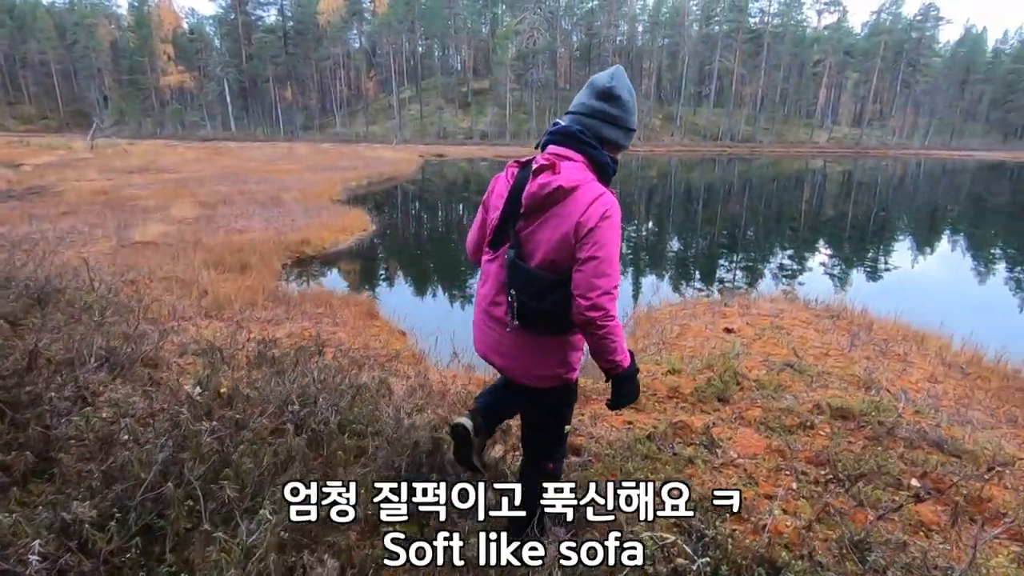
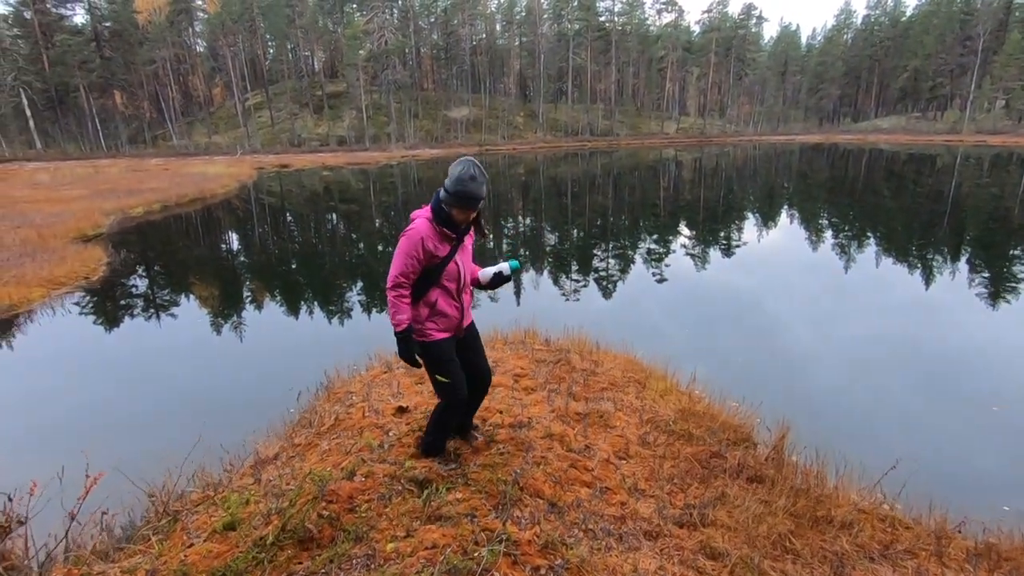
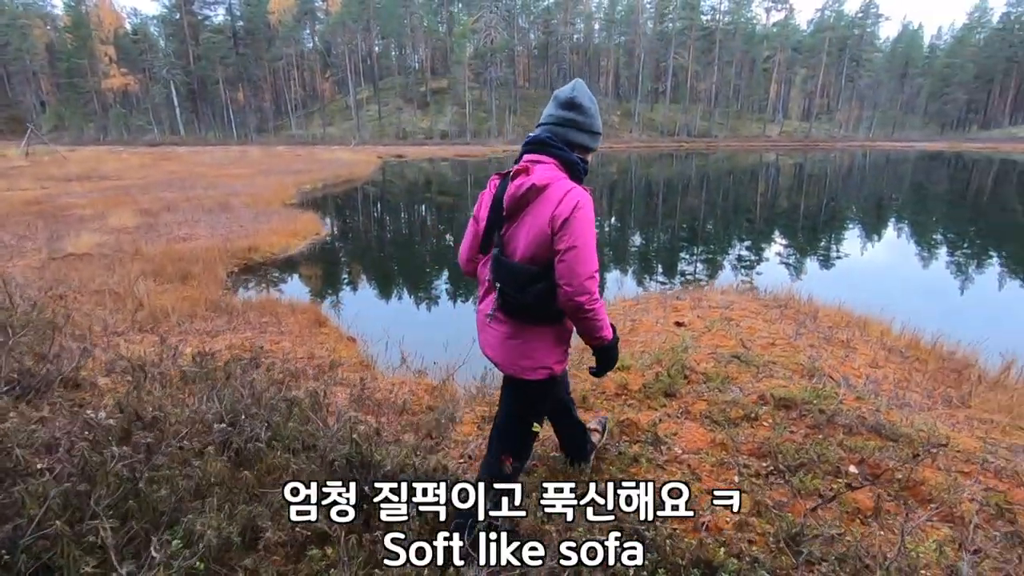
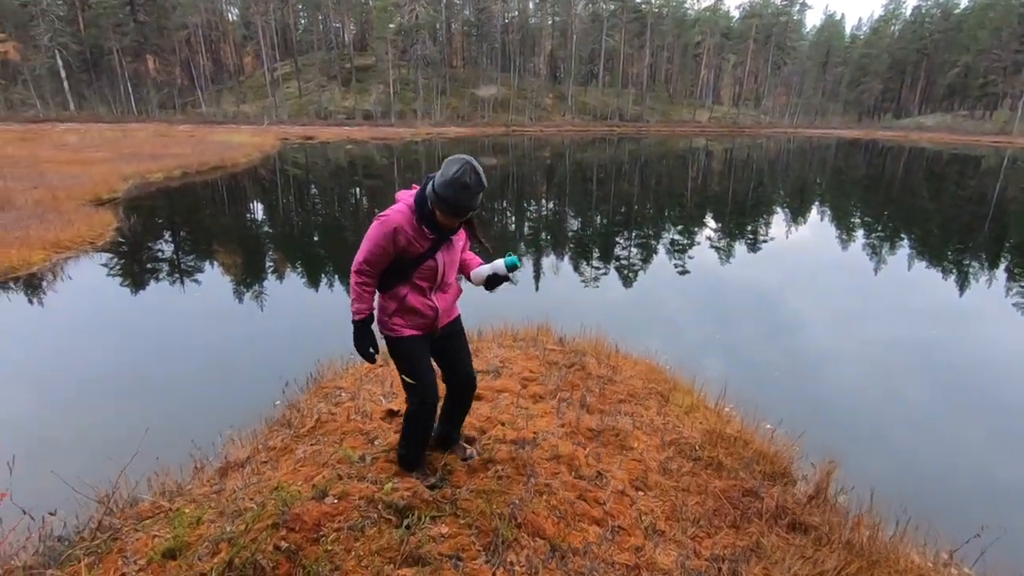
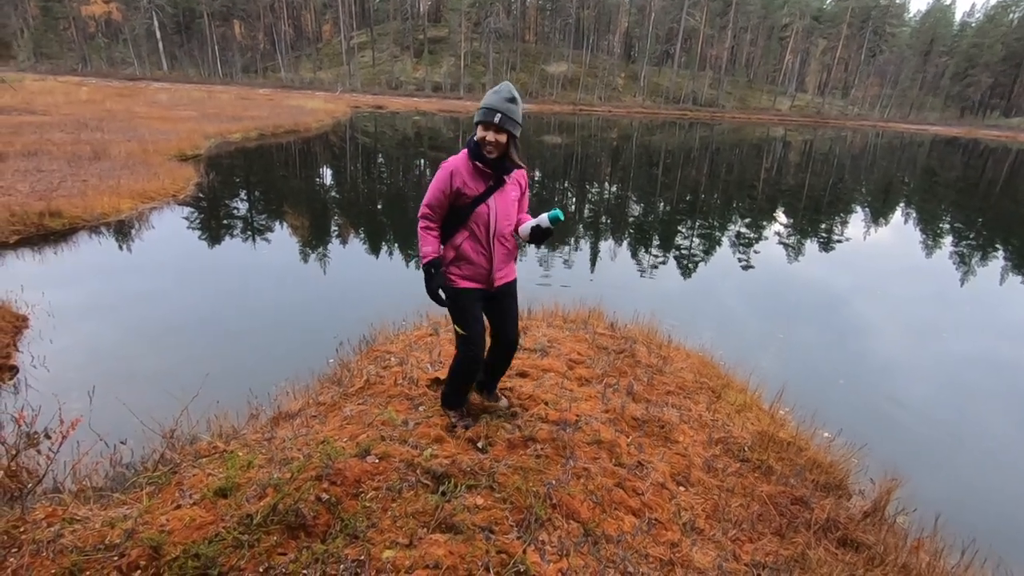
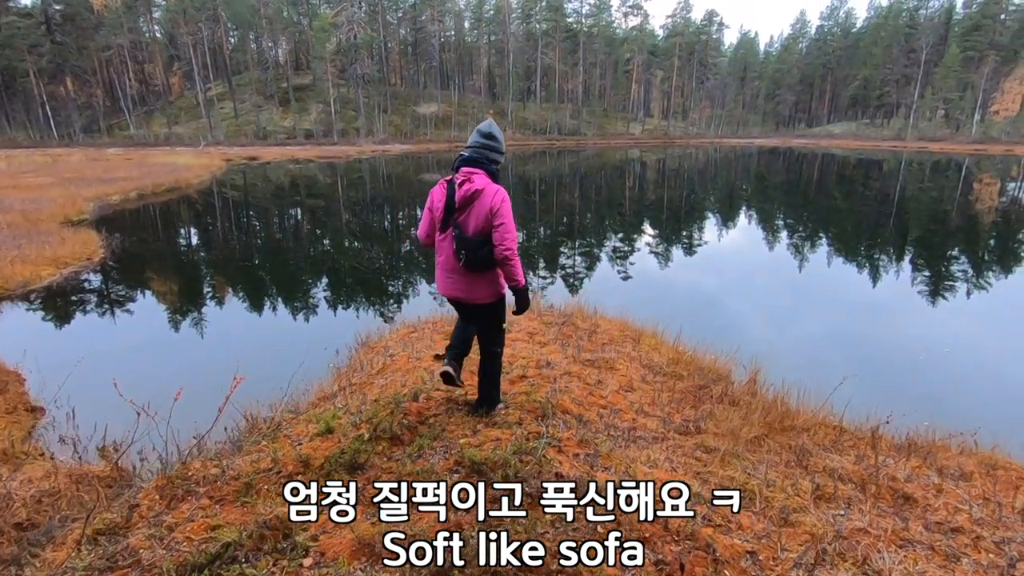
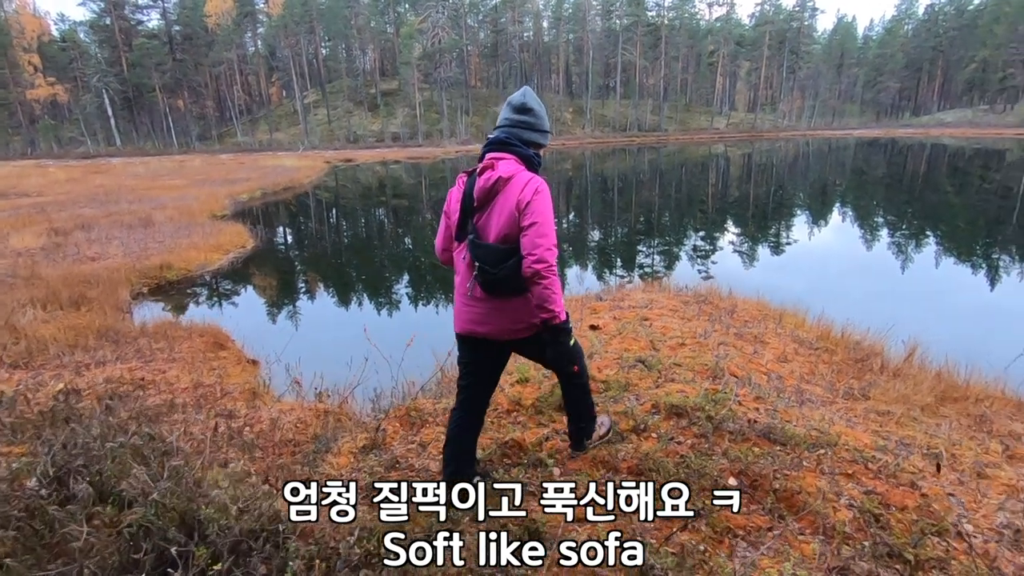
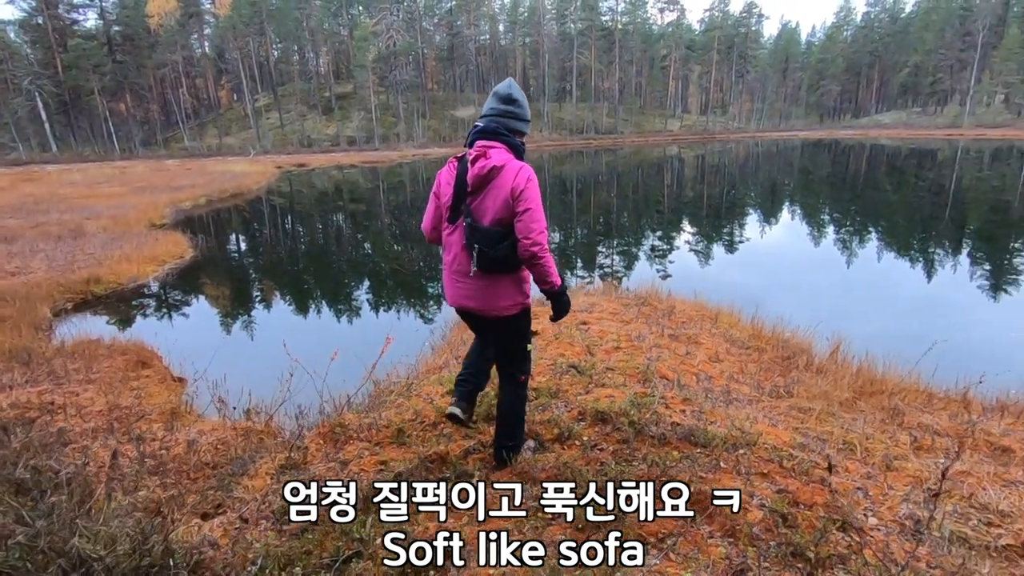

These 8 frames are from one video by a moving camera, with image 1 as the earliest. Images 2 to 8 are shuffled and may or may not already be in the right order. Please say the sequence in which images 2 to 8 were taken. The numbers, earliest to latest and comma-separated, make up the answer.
3, 7, 8, 6, 2, 4, 5
